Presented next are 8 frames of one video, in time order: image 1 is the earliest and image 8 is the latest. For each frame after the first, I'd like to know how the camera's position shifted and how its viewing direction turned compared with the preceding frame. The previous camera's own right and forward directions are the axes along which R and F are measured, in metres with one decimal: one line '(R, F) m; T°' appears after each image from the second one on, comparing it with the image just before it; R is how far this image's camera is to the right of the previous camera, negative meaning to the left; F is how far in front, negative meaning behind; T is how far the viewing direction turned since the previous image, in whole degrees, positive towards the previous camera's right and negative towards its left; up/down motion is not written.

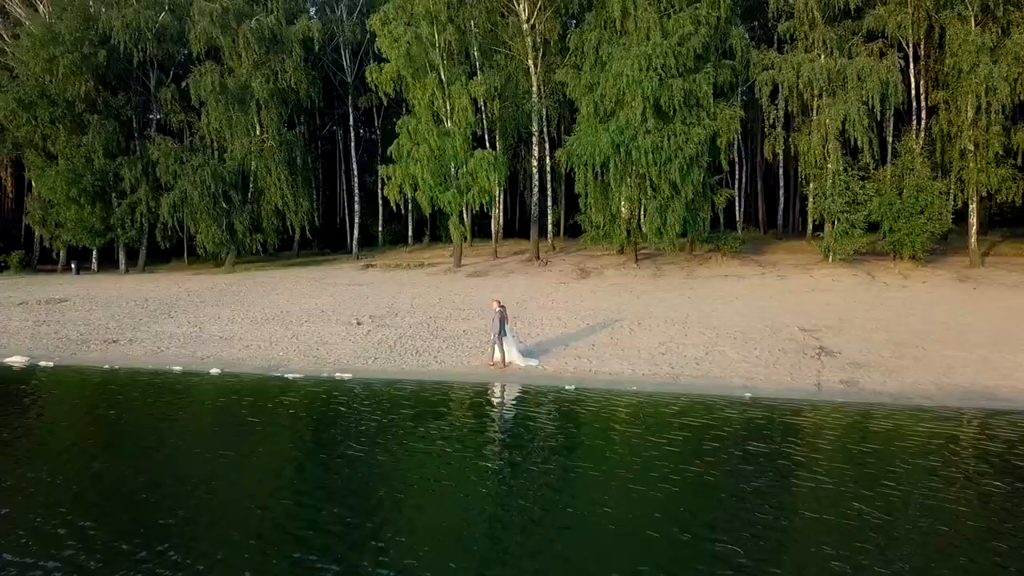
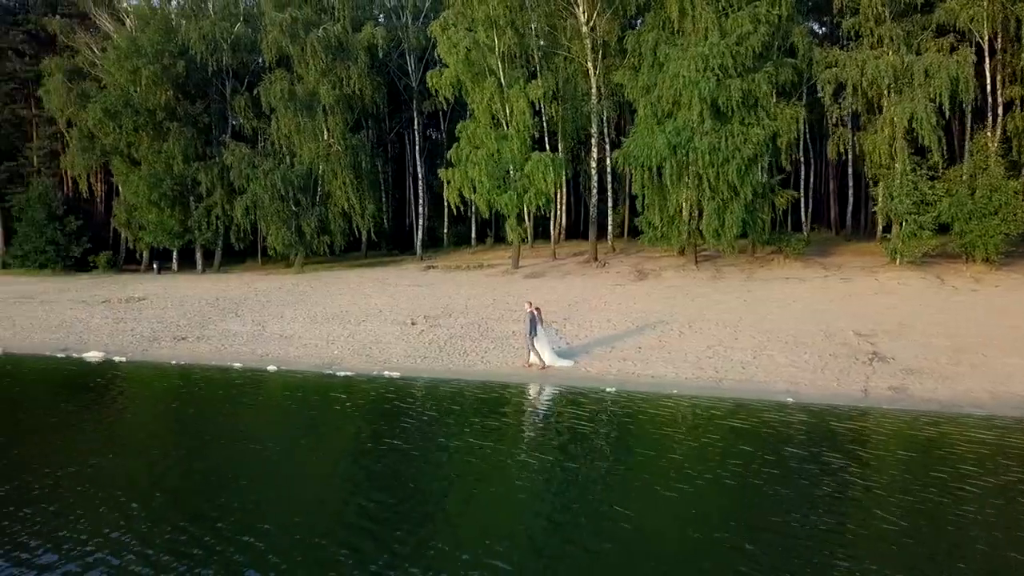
(+0.7, -0.2) m; -5°
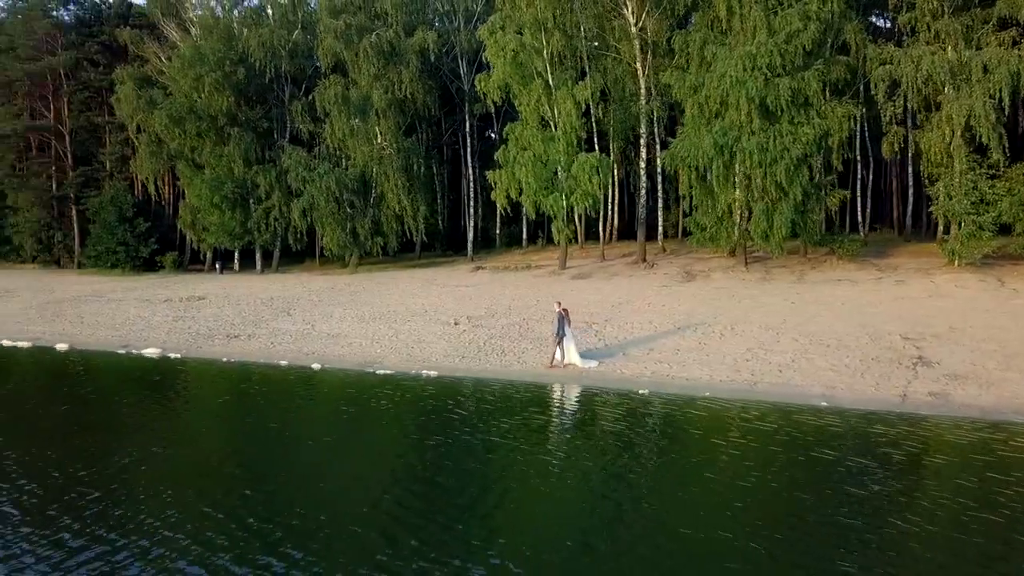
(+0.6, -0.2) m; -4°
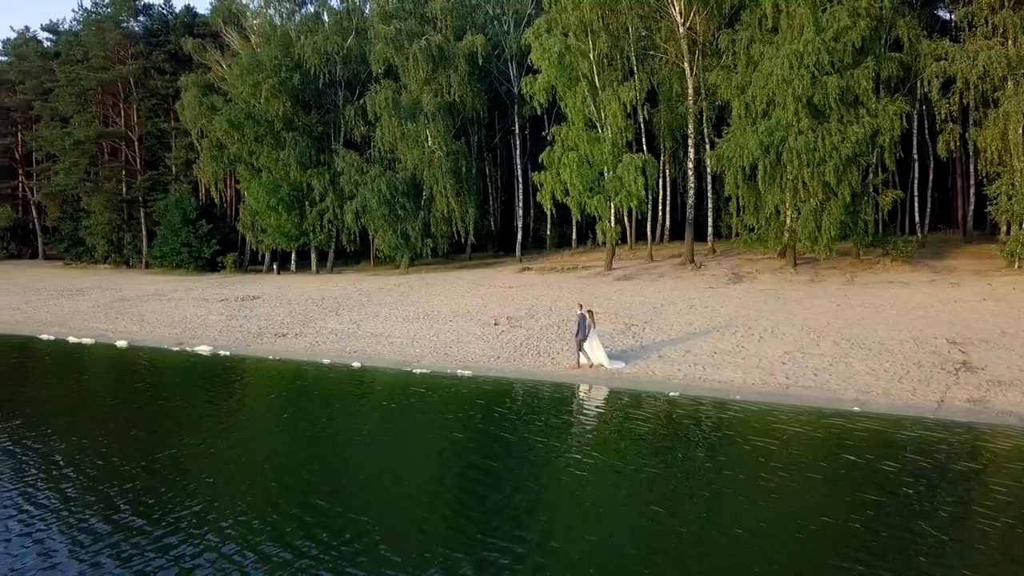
(+0.7, -0.2) m; -4°
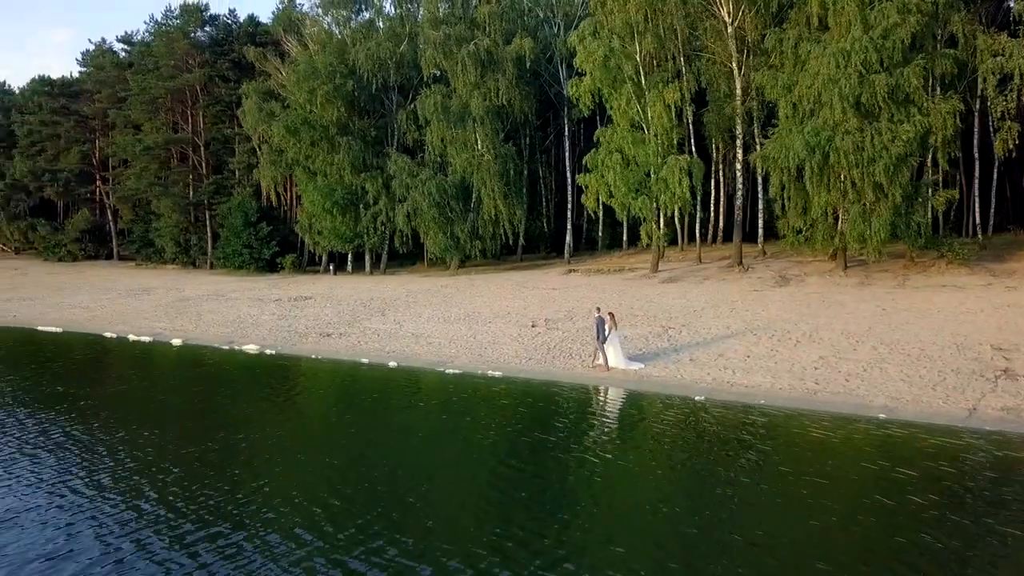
(+0.9, -0.2) m; -5°
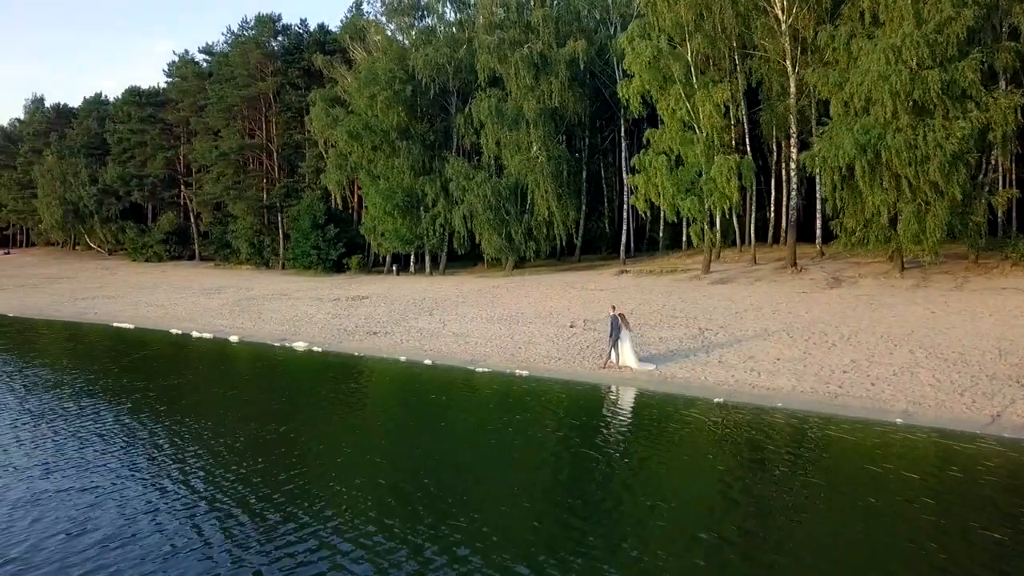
(+1.4, -0.4) m; -6°
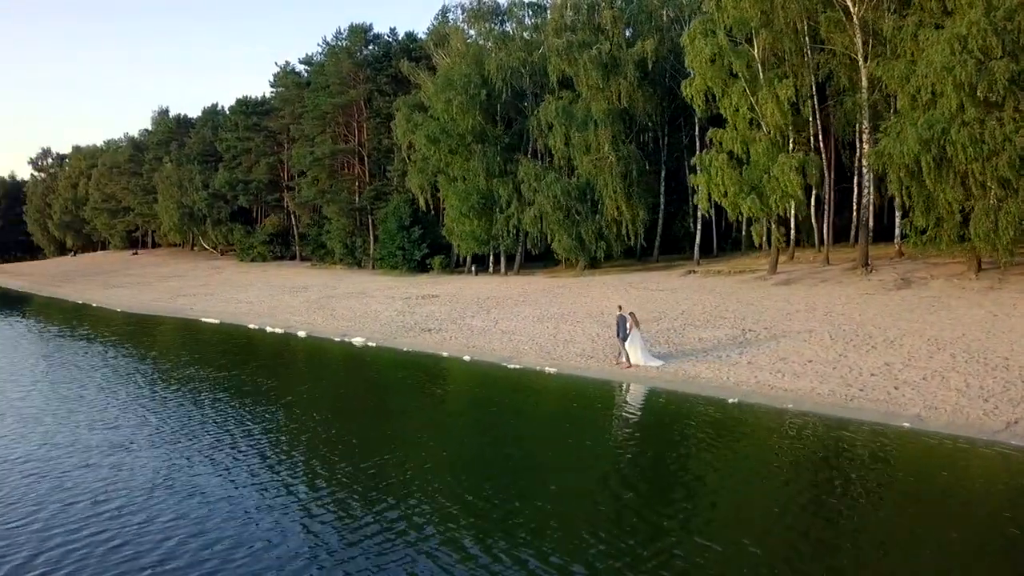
(+2.2, -0.5) m; -8°
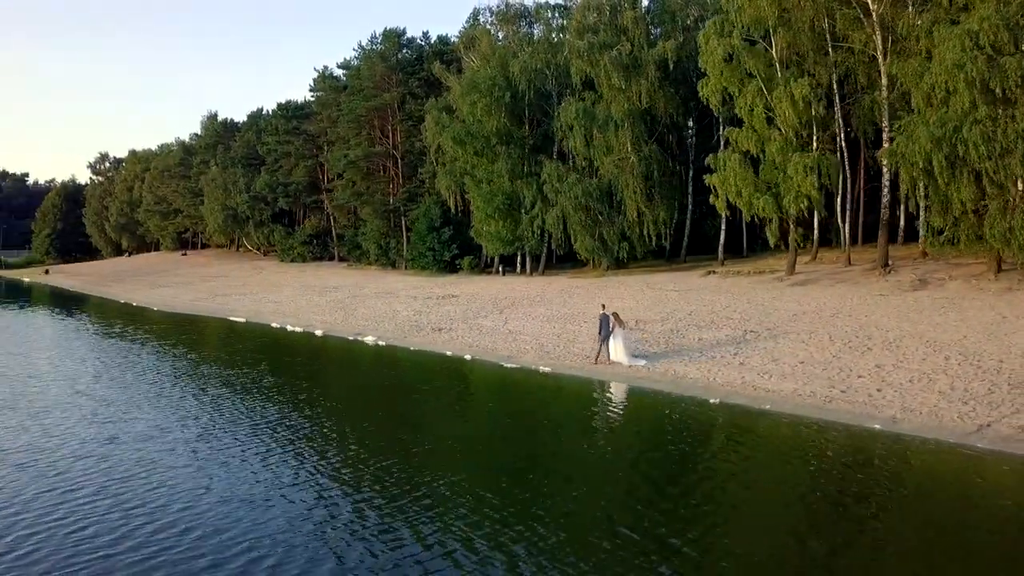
(+1.5, -0.4) m; -4°
